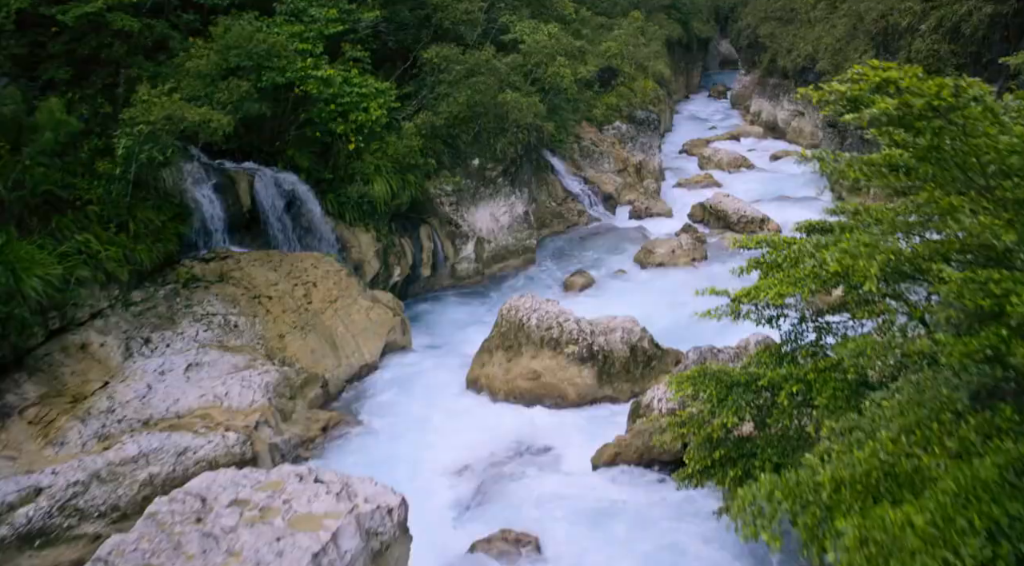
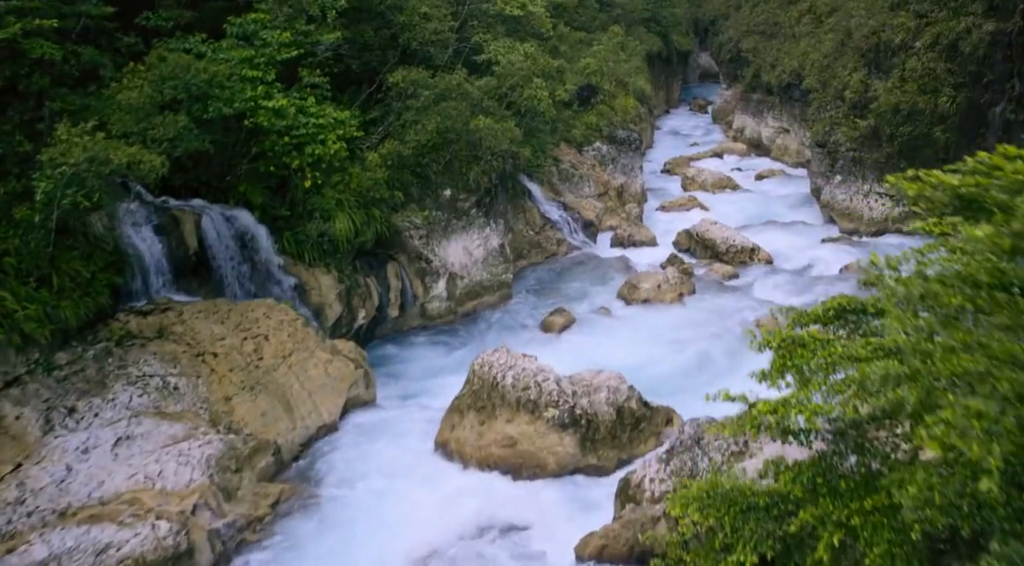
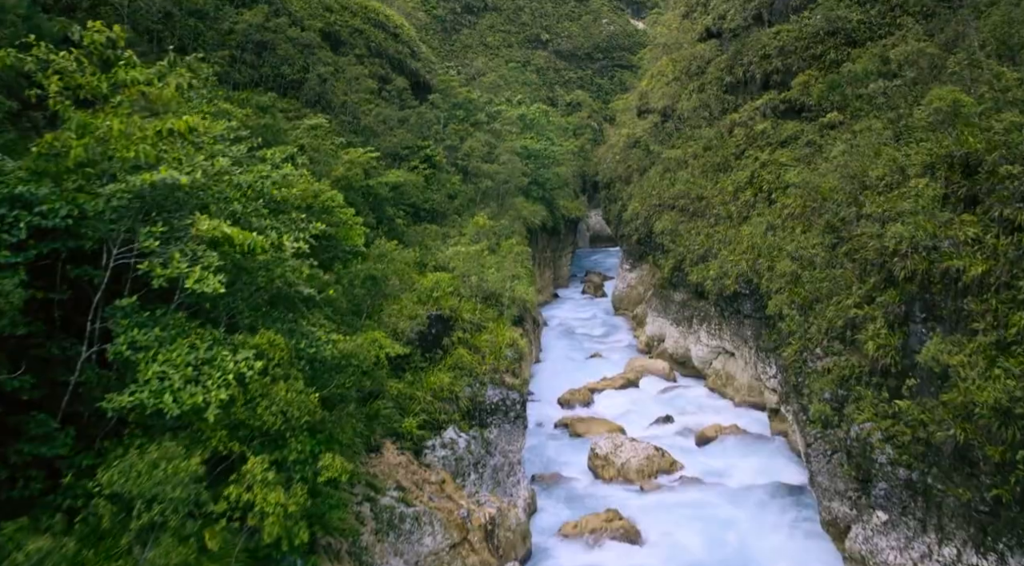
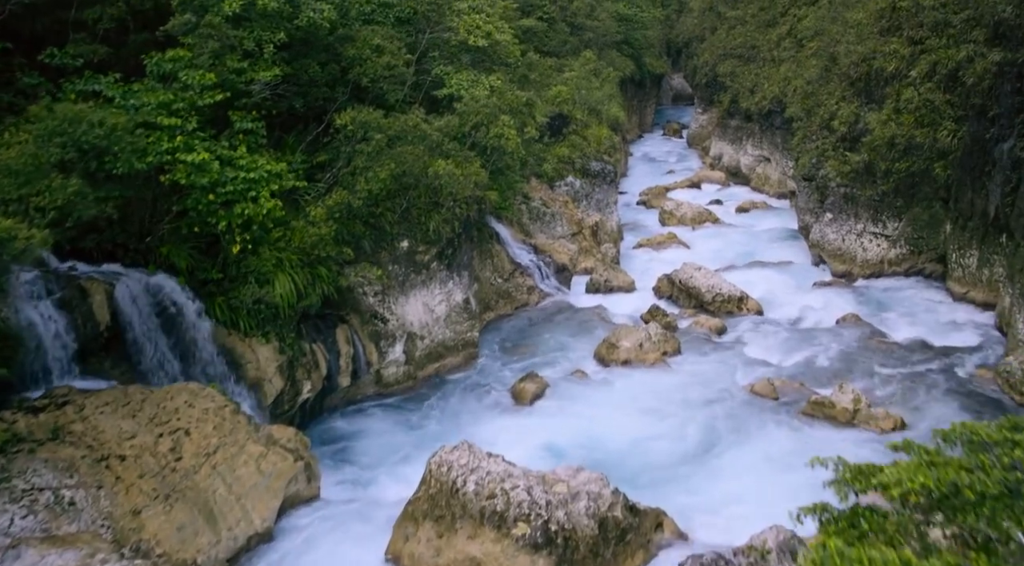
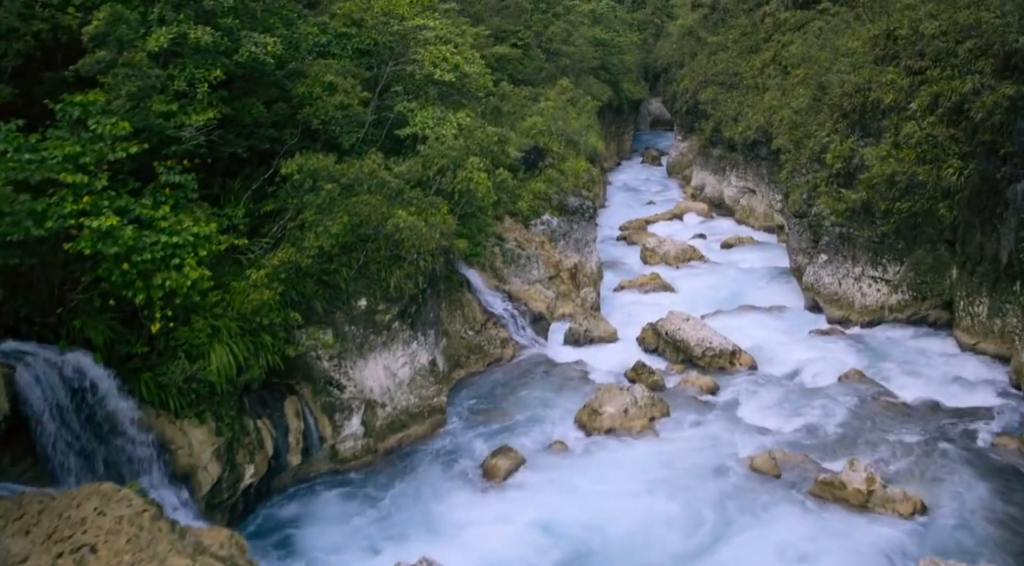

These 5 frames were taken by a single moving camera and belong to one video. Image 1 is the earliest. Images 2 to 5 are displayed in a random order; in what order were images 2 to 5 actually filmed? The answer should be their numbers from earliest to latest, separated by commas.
2, 4, 5, 3
